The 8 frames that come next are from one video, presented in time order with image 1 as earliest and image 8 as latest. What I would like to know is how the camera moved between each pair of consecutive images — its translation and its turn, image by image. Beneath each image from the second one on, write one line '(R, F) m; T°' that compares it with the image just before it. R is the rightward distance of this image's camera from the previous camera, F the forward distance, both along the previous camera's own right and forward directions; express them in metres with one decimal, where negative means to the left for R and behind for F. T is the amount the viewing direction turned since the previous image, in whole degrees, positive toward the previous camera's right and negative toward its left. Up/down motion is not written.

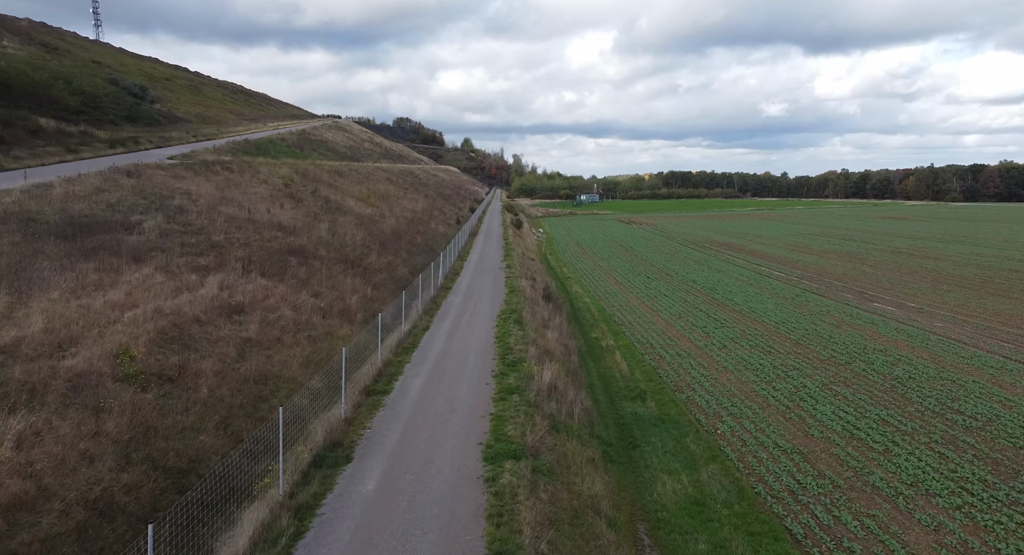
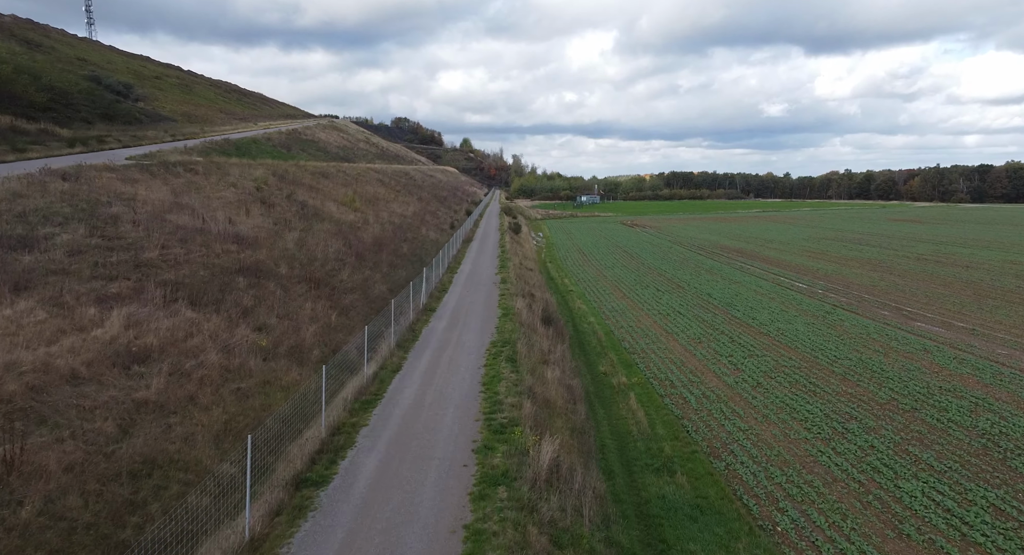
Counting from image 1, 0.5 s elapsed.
(+0.2, +4.1) m; 0°
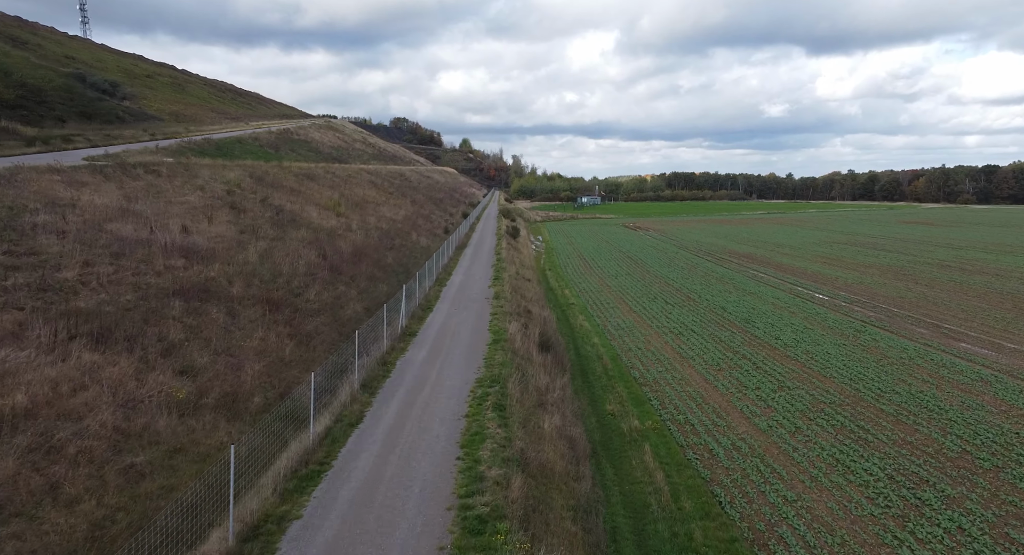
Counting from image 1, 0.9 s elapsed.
(+0.2, +3.4) m; 0°
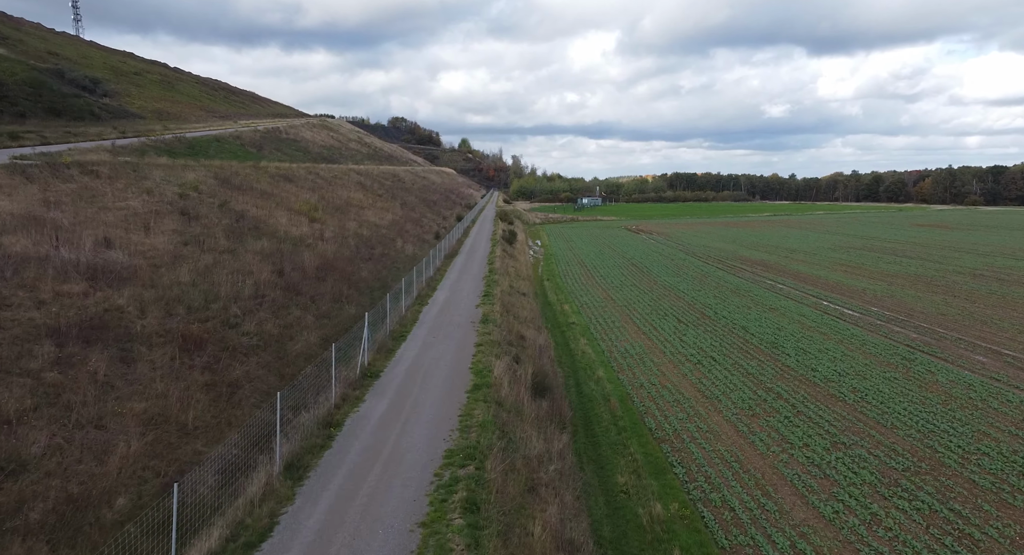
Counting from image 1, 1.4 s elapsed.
(+0.3, +4.3) m; 0°
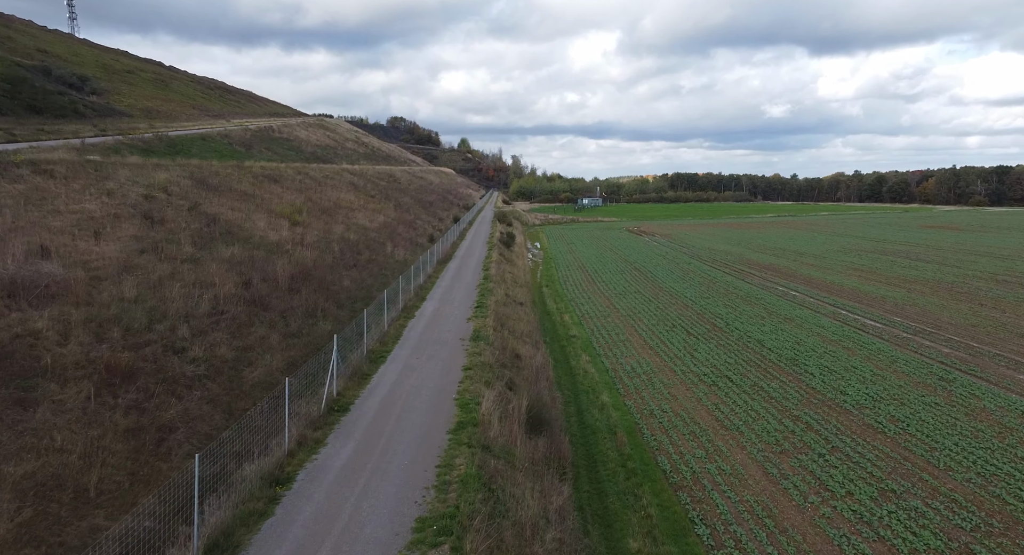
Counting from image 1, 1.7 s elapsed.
(+0.2, +2.6) m; 0°
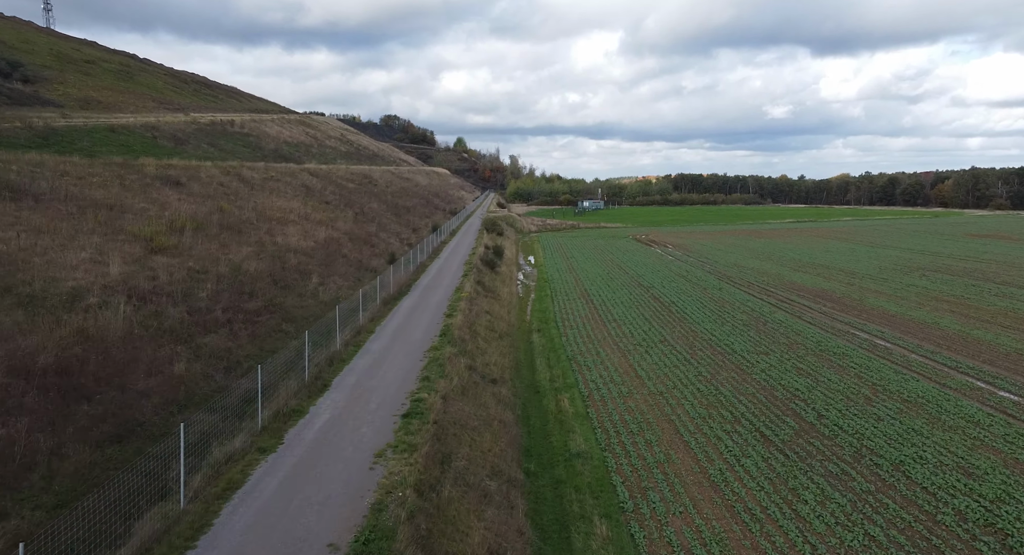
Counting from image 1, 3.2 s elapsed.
(+0.9, +12.3) m; 0°
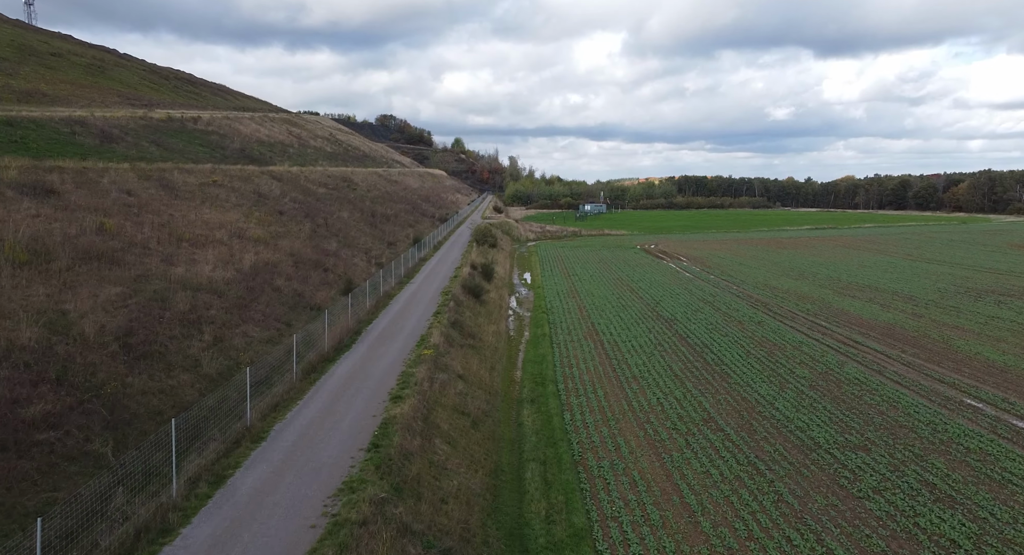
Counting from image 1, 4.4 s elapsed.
(+0.5, +9.3) m; 0°
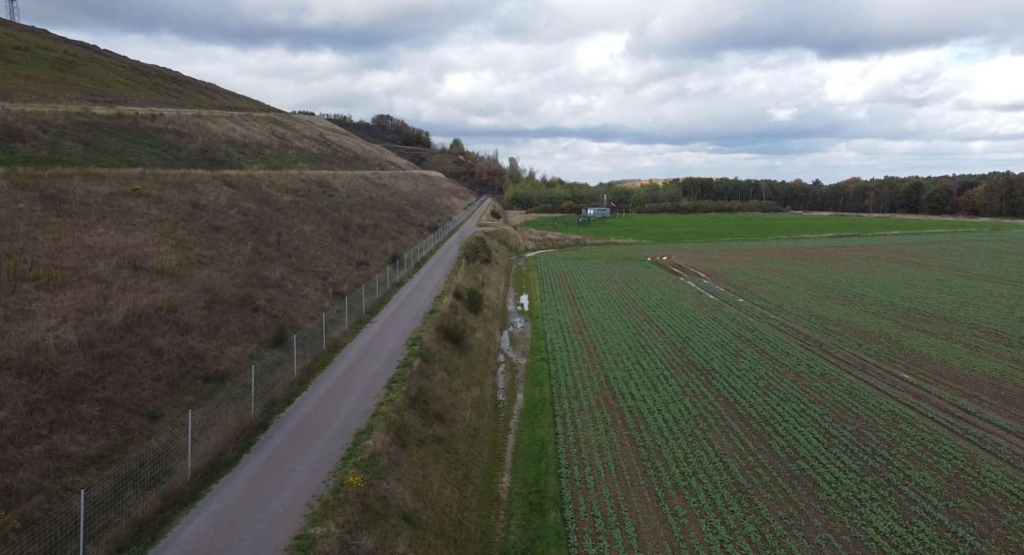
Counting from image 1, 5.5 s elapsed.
(+0.4, +9.0) m; 0°
